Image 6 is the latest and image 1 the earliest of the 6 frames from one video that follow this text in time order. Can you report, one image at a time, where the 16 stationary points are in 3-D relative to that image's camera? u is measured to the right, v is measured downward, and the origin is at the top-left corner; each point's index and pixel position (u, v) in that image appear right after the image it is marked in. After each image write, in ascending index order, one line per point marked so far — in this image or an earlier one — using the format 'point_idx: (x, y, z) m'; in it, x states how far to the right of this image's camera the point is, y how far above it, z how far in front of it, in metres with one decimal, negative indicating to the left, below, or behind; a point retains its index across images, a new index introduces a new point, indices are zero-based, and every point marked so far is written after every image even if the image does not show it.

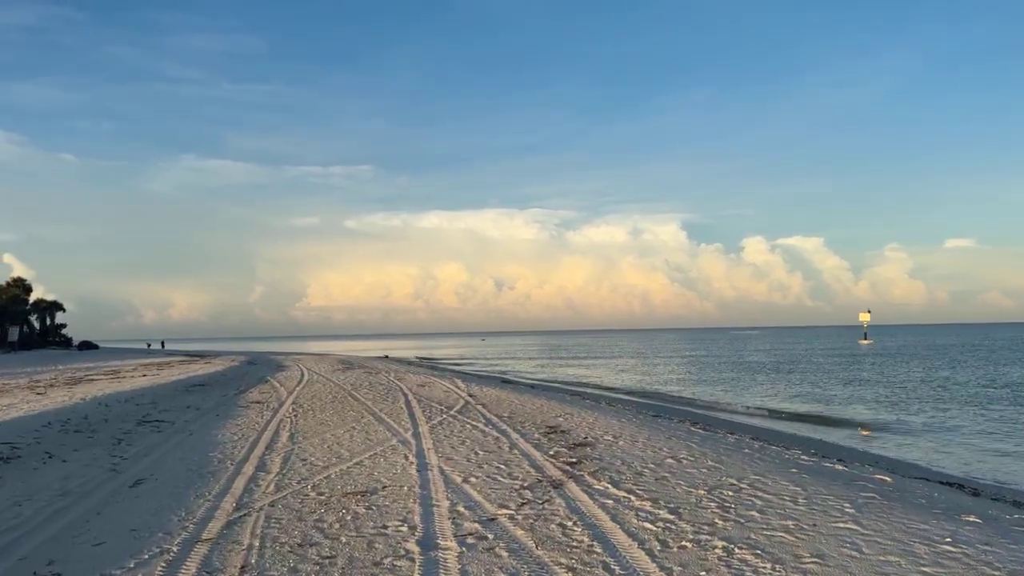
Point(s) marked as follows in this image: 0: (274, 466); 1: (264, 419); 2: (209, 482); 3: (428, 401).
0: (-3.6, -2.8, +9.5) m
1: (-6.0, -3.3, +15.0) m
2: (-4.3, -2.8, +8.6) m
3: (-2.2, -3.5, +18.7) m
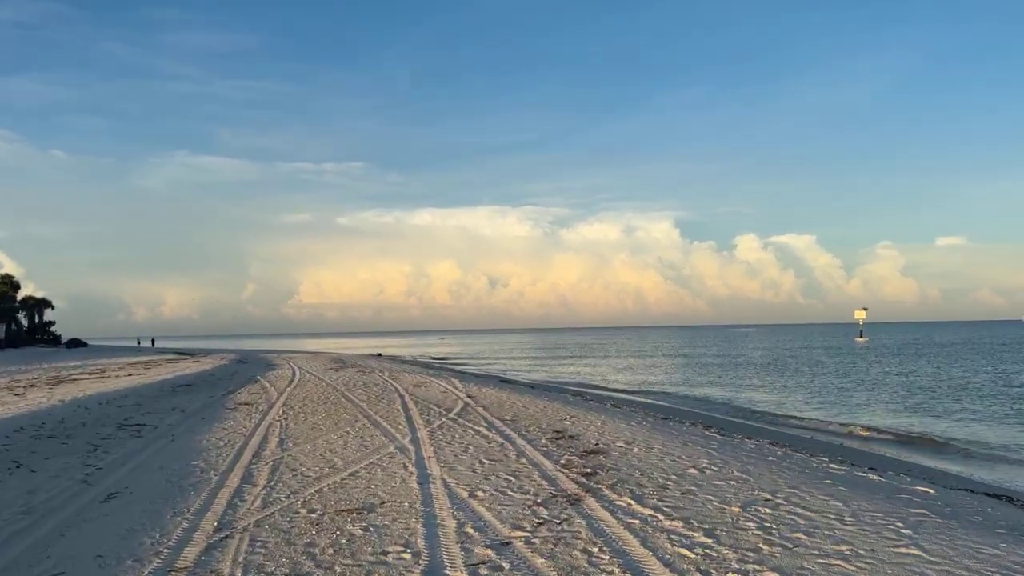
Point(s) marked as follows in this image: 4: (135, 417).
0: (-3.6, -2.8, +8.9) m
1: (-6.1, -3.2, +14.4) m
2: (-4.2, -2.7, +8.0) m
3: (-2.3, -3.4, +18.2) m
4: (-8.9, -3.1, +14.6) m
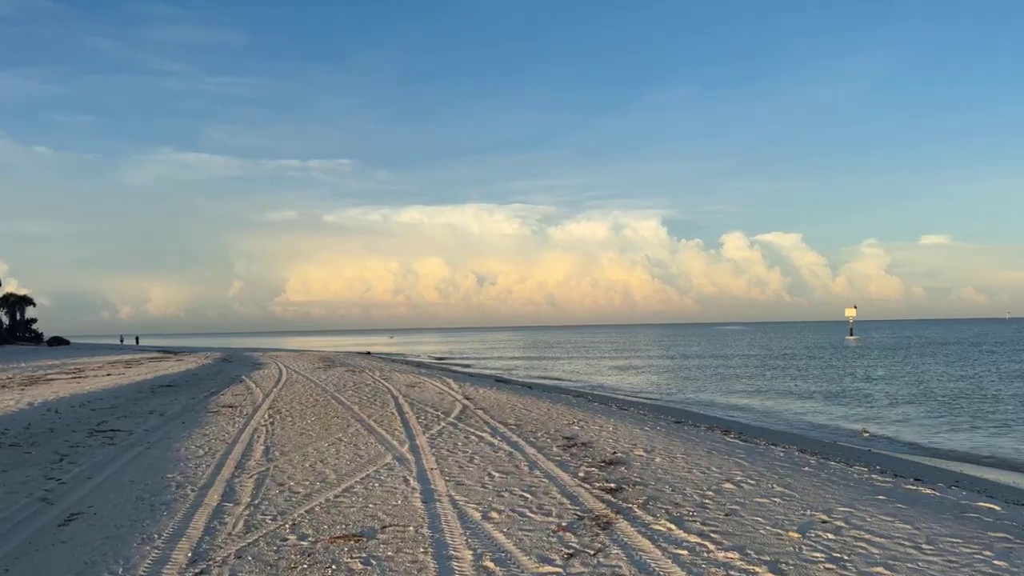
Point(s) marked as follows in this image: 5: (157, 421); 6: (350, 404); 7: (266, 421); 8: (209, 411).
0: (-3.5, -2.7, +8.3) m
1: (-6.1, -3.1, +13.7) m
2: (-4.1, -2.7, +7.4) m
3: (-2.4, -3.3, +17.6) m
4: (-8.9, -3.0, +13.8) m
5: (-8.3, -3.1, +14.6) m
6: (-4.4, -3.4, +17.9) m
7: (-5.8, -3.3, +14.8) m
8: (-8.0, -3.3, +16.4) m
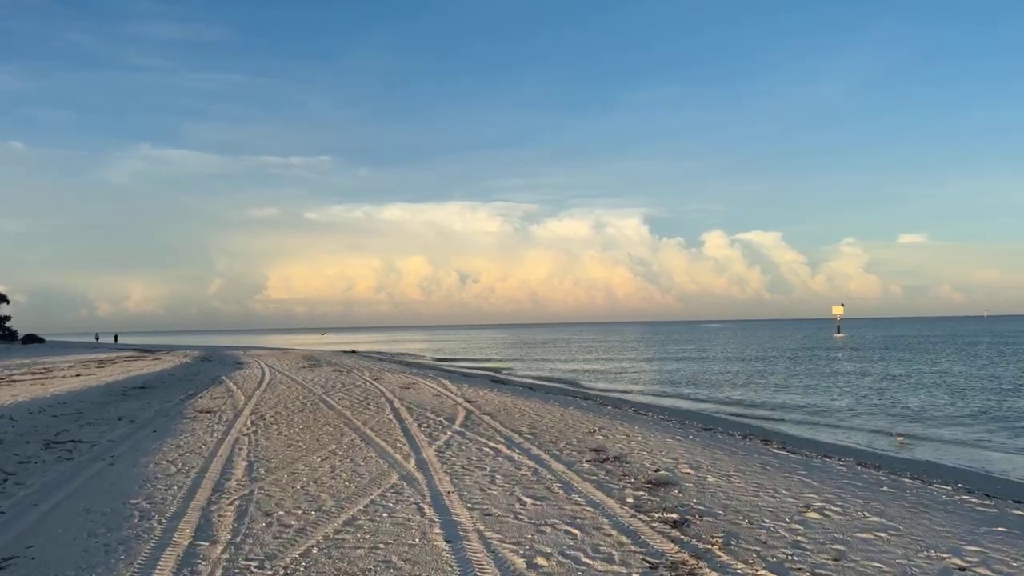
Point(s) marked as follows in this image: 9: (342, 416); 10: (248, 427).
0: (-3.3, -2.6, +7.3) m
1: (-6.1, -3.0, +12.7) m
2: (-3.9, -2.6, +6.4) m
3: (-2.5, -3.2, +16.6) m
4: (-8.9, -2.8, +12.7) m
5: (-8.3, -3.0, +13.4) m
6: (-4.5, -3.3, +16.9) m
7: (-5.8, -3.1, +13.7) m
8: (-8.0, -3.1, +15.3) m
9: (-4.4, -3.2, +15.6) m
10: (-6.0, -3.1, +14.1) m
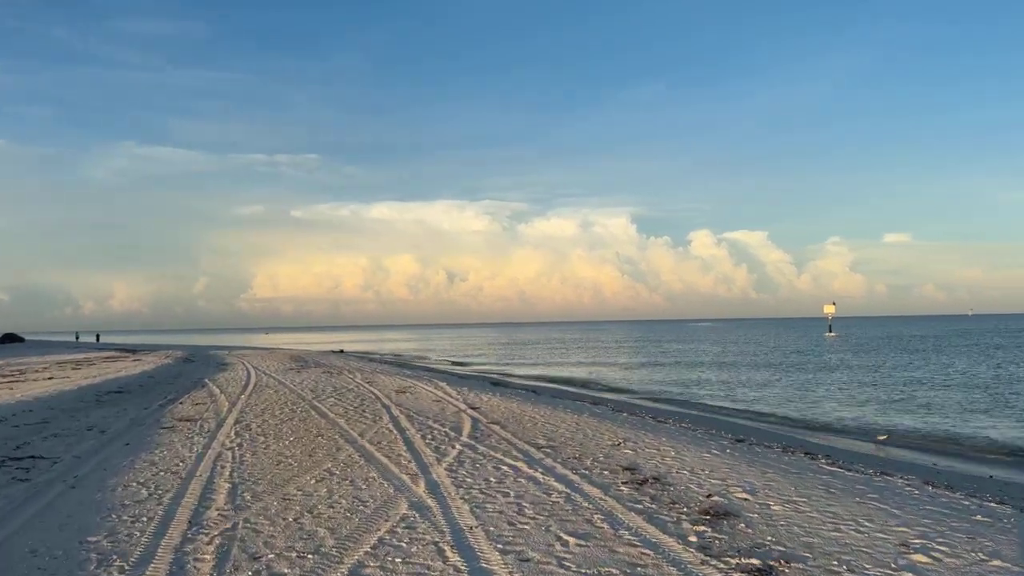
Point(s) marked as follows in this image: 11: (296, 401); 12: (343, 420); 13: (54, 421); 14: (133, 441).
0: (-3.2, -2.6, +6.5) m
1: (-6.0, -3.0, +11.8) m
2: (-3.7, -2.5, +5.5) m
3: (-2.5, -3.2, +15.8) m
4: (-8.8, -2.8, +11.8) m
5: (-8.2, -3.0, +12.5) m
6: (-4.5, -3.2, +16.1) m
7: (-5.7, -3.1, +12.9) m
8: (-8.0, -3.1, +14.4) m
9: (-4.3, -3.1, +14.8) m
10: (-5.9, -3.1, +13.3) m
11: (-6.6, -3.4, +19.1) m
12: (-4.3, -3.3, +15.7) m
13: (-10.2, -2.9, +14.2) m
14: (-7.6, -3.0, +12.8) m
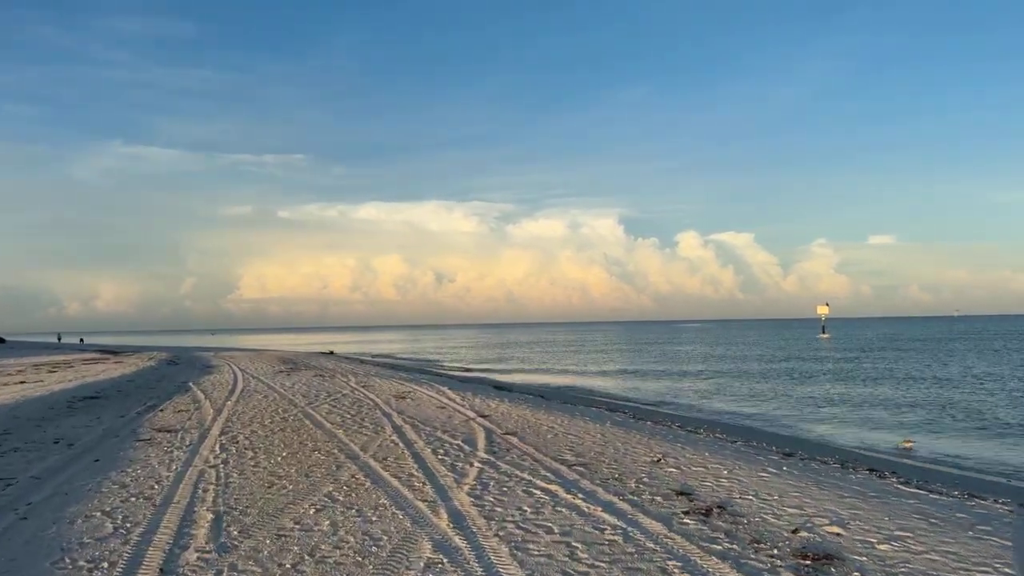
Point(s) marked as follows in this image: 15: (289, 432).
0: (-2.9, -2.5, +5.6) m
1: (-5.8, -2.9, +10.8) m
2: (-3.4, -2.5, +4.6) m
3: (-2.4, -3.1, +14.9) m
4: (-8.7, -2.7, +10.8) m
5: (-8.1, -2.9, +11.5) m
6: (-4.5, -3.2, +15.1) m
7: (-5.6, -3.0, +11.9) m
8: (-7.9, -3.0, +13.4) m
9: (-4.2, -3.1, +13.9) m
10: (-5.8, -3.0, +12.3) m
11: (-6.6, -3.4, +18.1) m
12: (-4.2, -3.2, +14.8) m
13: (-10.1, -2.9, +13.2) m
14: (-7.5, -3.0, +11.8) m
15: (-5.3, -3.2, +14.6) m
